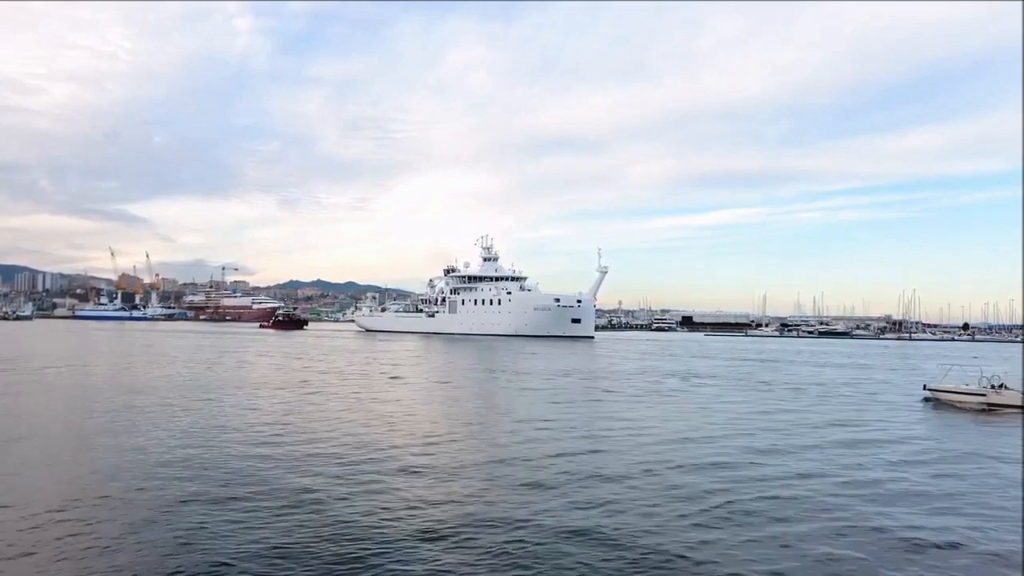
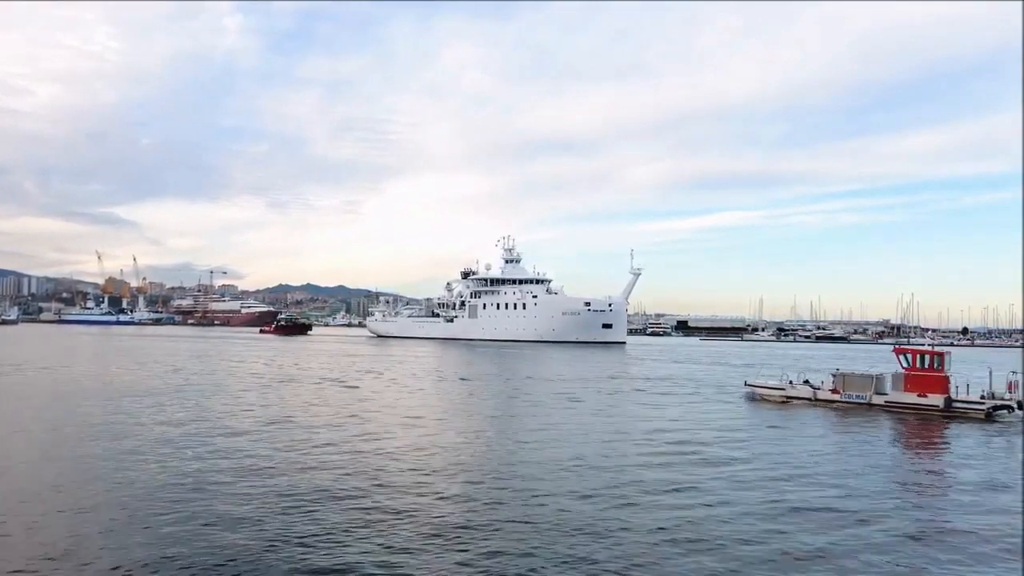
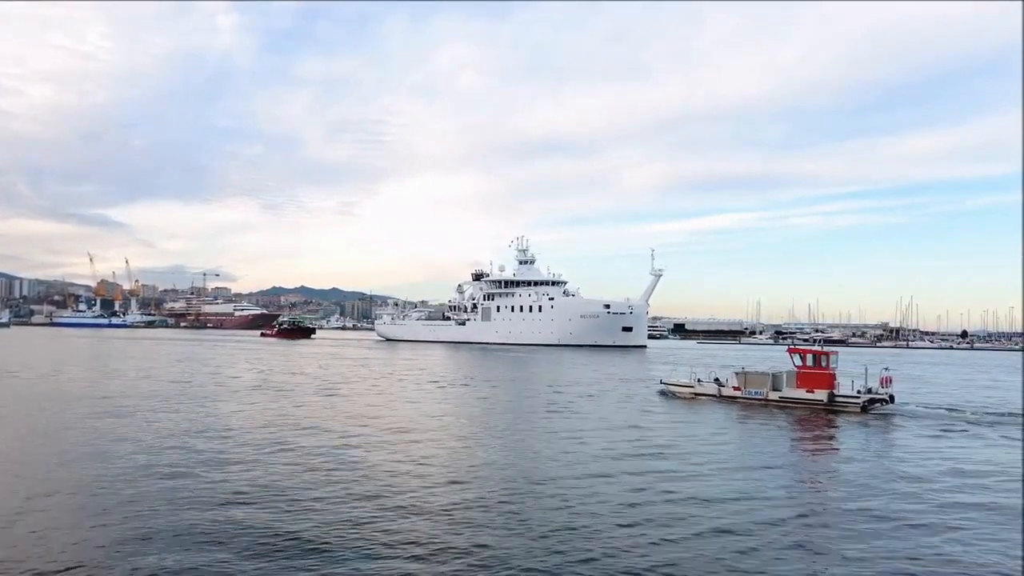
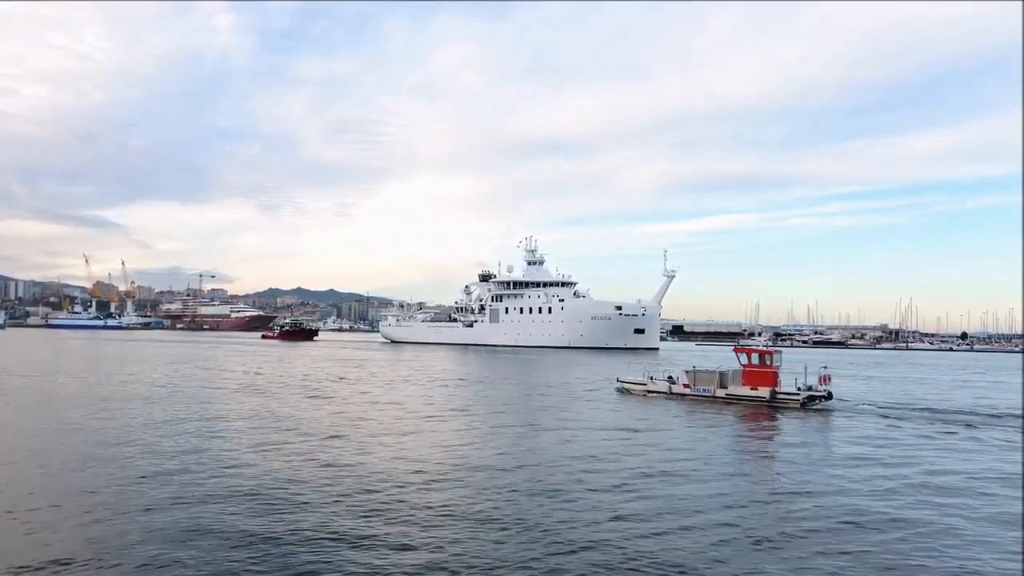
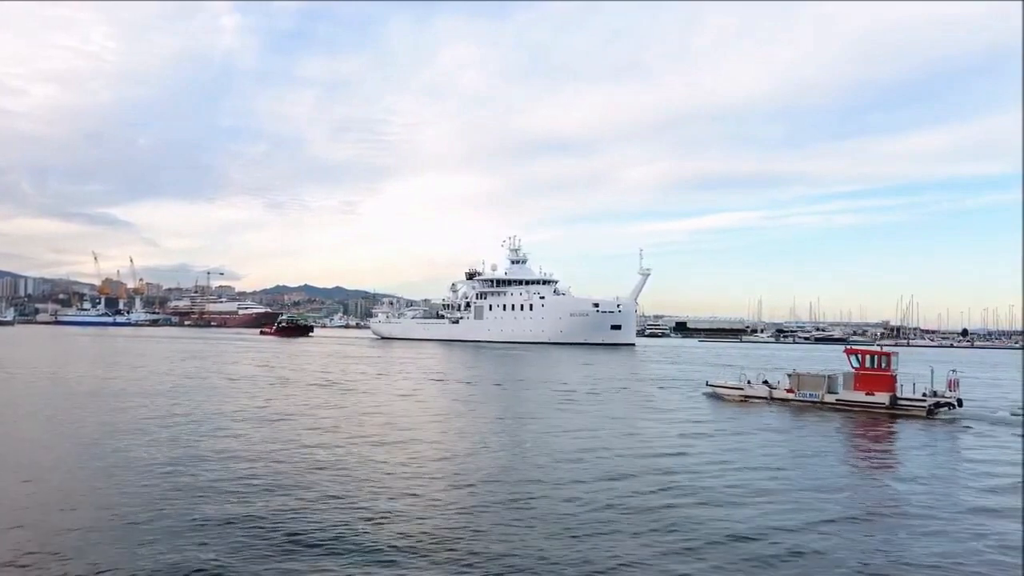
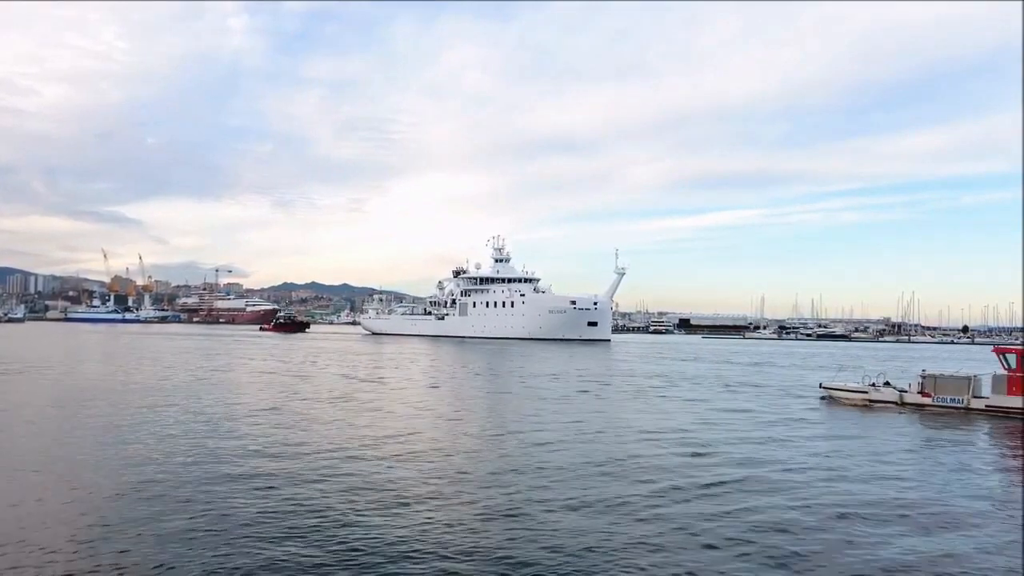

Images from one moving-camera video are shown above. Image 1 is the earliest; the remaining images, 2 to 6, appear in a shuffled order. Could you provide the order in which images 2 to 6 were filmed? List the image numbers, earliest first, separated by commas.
6, 2, 5, 3, 4
